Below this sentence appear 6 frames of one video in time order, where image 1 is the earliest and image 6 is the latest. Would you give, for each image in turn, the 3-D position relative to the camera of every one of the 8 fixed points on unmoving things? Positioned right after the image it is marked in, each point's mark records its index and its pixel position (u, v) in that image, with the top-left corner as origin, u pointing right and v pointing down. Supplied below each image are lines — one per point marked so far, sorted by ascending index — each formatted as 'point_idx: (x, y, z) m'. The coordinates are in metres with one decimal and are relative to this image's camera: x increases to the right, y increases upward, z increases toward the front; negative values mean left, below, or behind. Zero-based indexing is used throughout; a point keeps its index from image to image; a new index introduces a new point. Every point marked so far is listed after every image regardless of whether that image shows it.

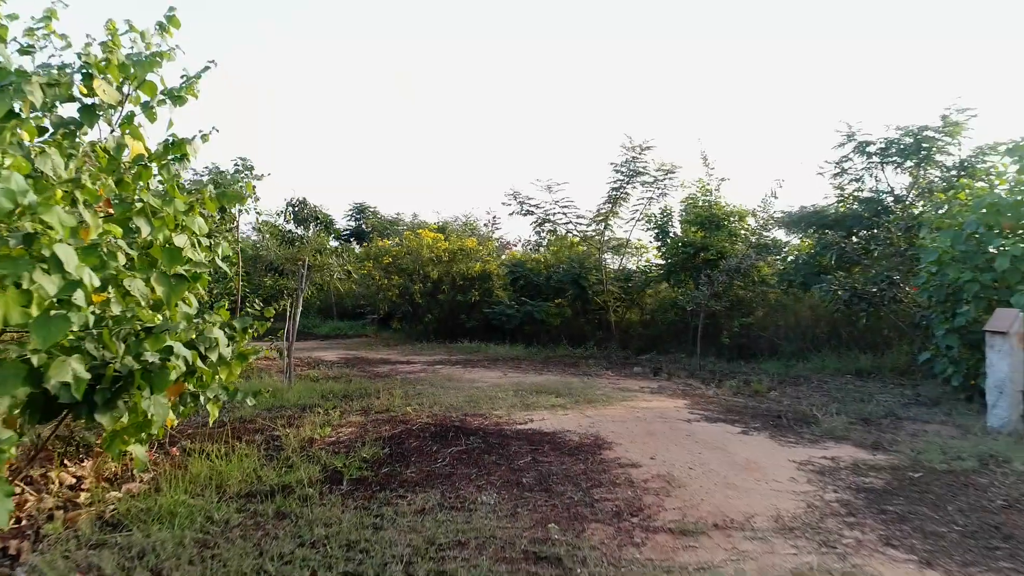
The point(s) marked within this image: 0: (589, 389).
0: (+0.7, -1.0, +6.7) m
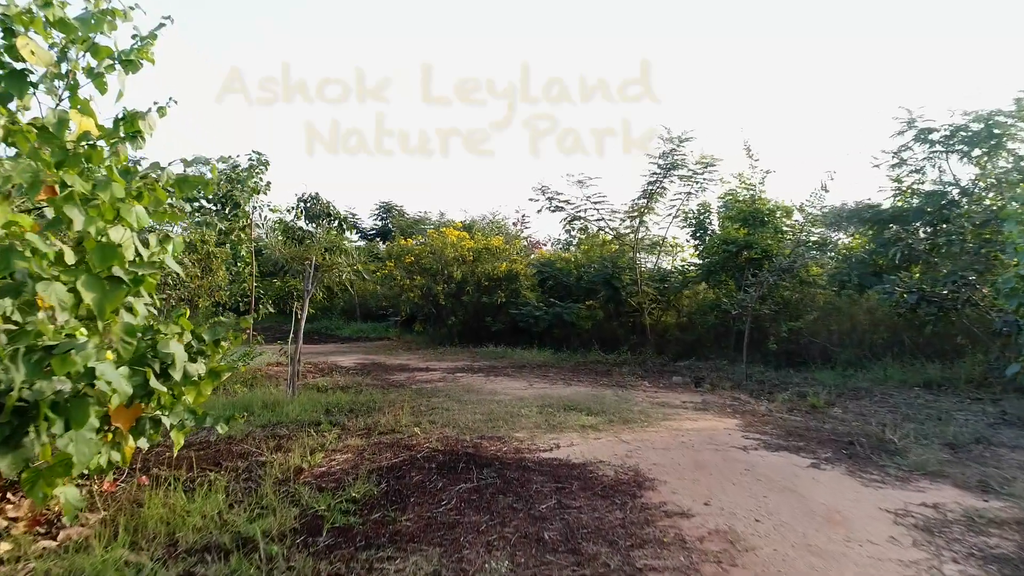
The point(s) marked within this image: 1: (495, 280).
0: (+0.9, -1.0, +6.0) m
1: (-0.3, +0.1, +13.3) m
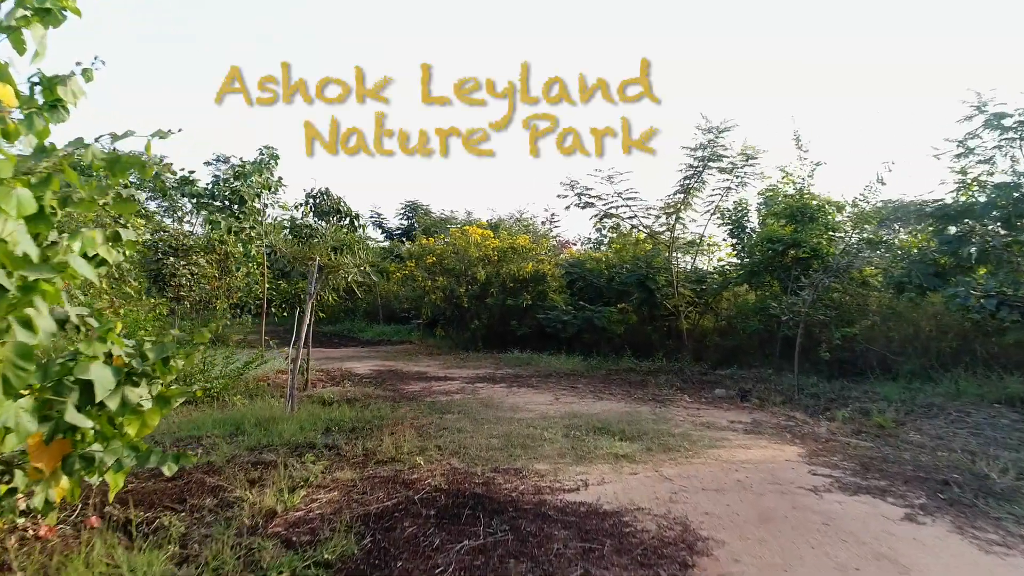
0: (+1.1, -1.0, +5.2) m
1: (+0.2, +0.1, +12.5) m
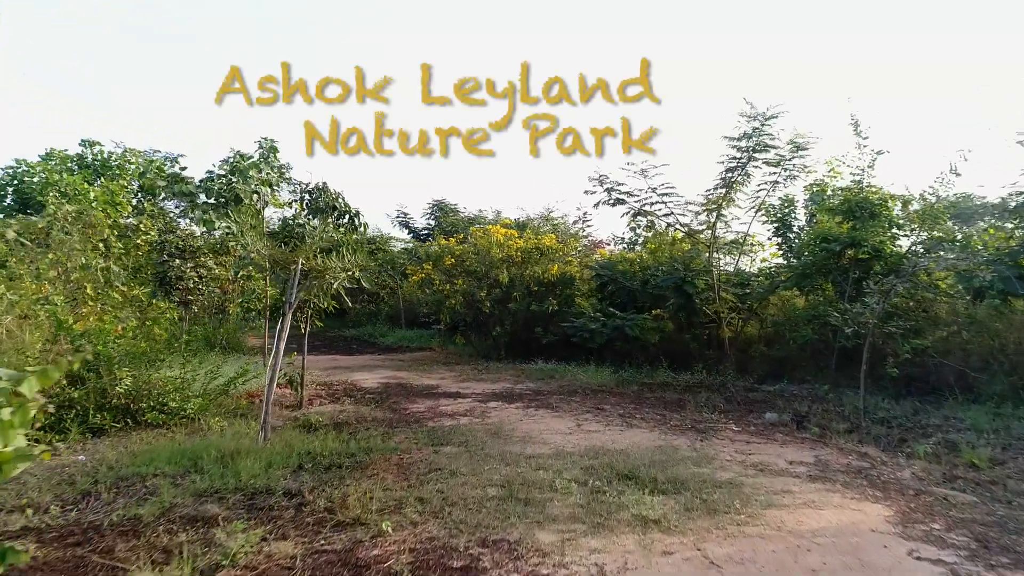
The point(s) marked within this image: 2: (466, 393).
0: (+1.1, -1.1, +4.2) m
1: (+0.6, 0.0, +11.6) m
2: (-0.5, -1.1, +7.7) m
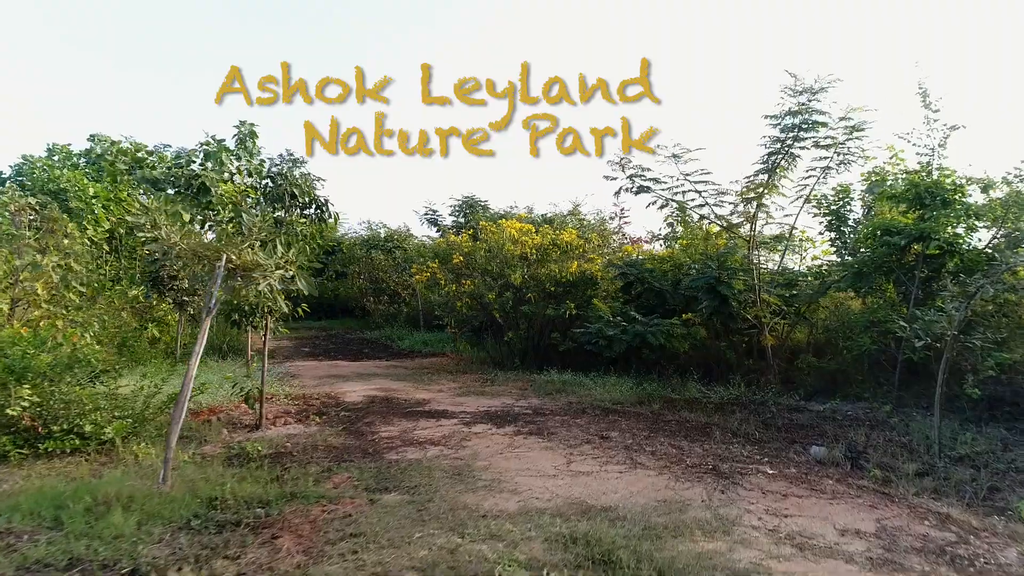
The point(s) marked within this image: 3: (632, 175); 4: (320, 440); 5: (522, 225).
0: (+0.9, -1.1, +3.0) m
1: (+0.8, 0.0, +10.4) m
2: (-0.5, -1.2, +6.6) m
3: (+1.5, +1.4, +8.7) m
4: (-1.5, -1.1, +5.4) m
5: (+0.1, +1.0, +10.8) m
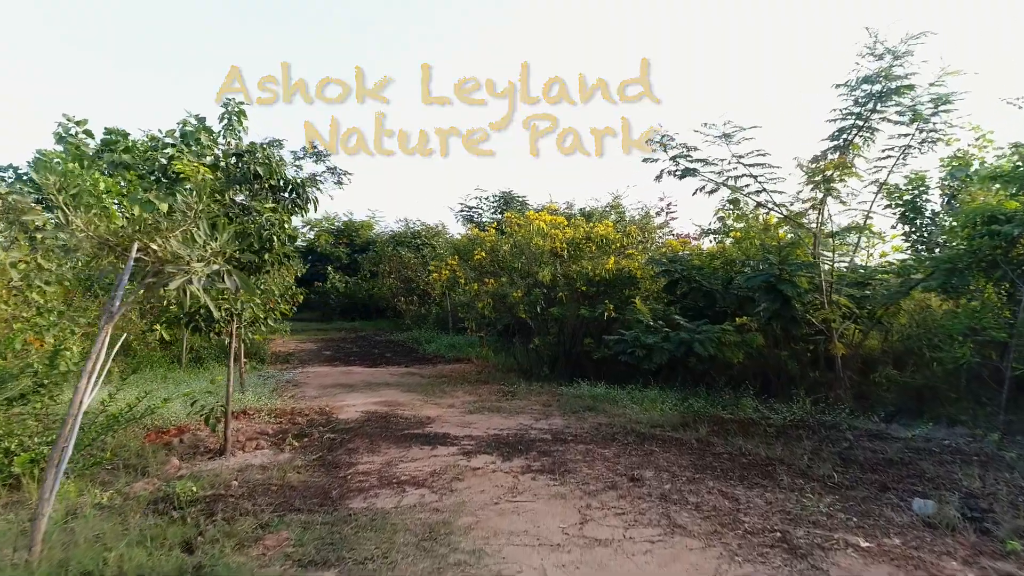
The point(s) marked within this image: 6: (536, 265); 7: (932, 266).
0: (+0.8, -1.1, +1.8) m
1: (+1.2, 0.0, +9.2) m
2: (-0.4, -1.1, +5.5) m
3: (+1.7, +1.4, +7.5) m
4: (-1.4, -1.1, +4.3) m
5: (+0.5, +1.0, +9.7) m
6: (+0.3, +0.3, +9.4) m
7: (+3.9, +0.2, +6.6) m
